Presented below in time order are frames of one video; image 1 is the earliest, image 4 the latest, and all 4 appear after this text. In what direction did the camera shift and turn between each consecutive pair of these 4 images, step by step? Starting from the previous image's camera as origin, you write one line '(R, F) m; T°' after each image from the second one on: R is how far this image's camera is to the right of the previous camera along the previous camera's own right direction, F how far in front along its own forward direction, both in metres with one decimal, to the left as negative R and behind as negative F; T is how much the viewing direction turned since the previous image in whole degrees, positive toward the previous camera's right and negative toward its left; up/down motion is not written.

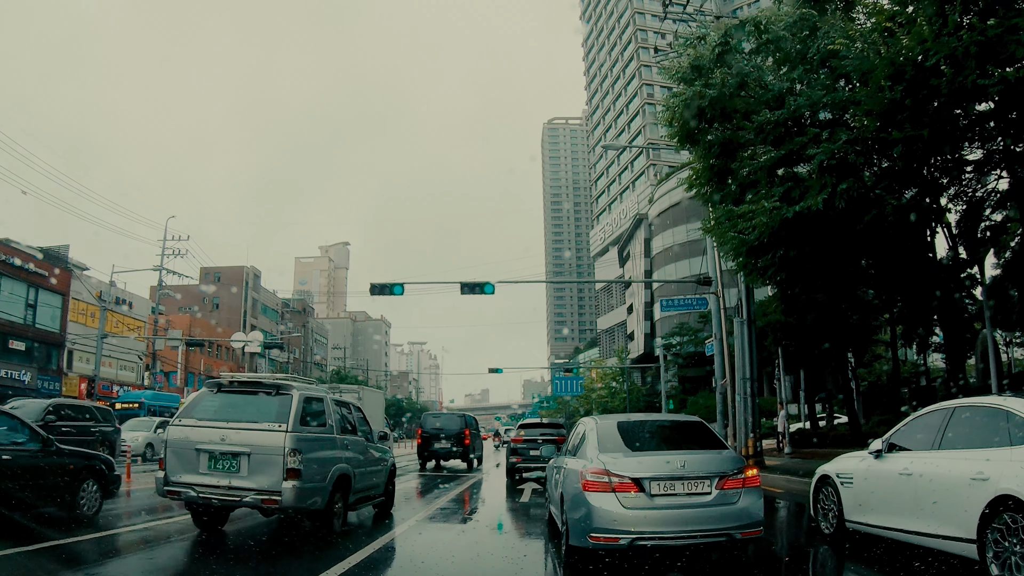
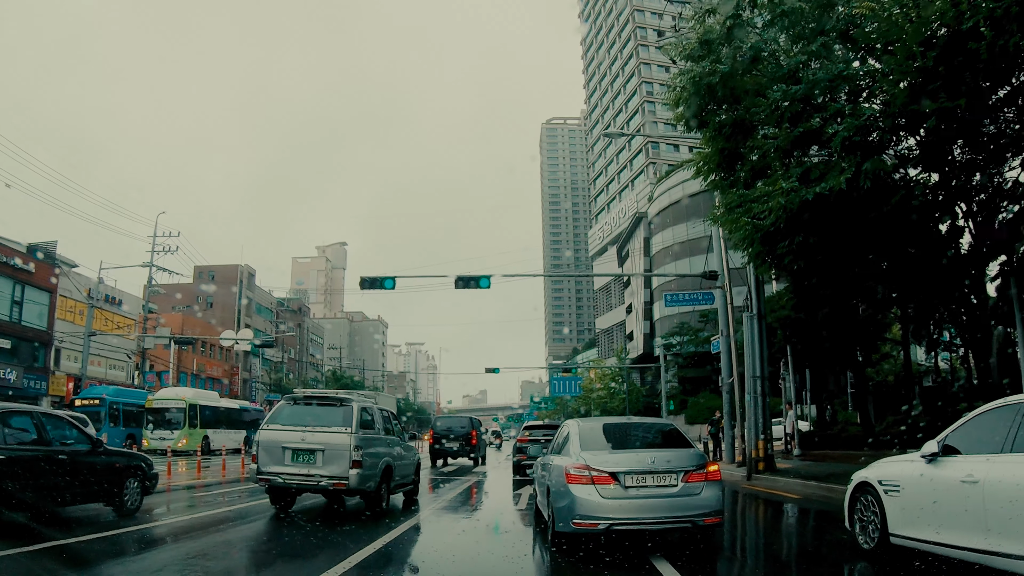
(0.0, +0.6) m; 0°
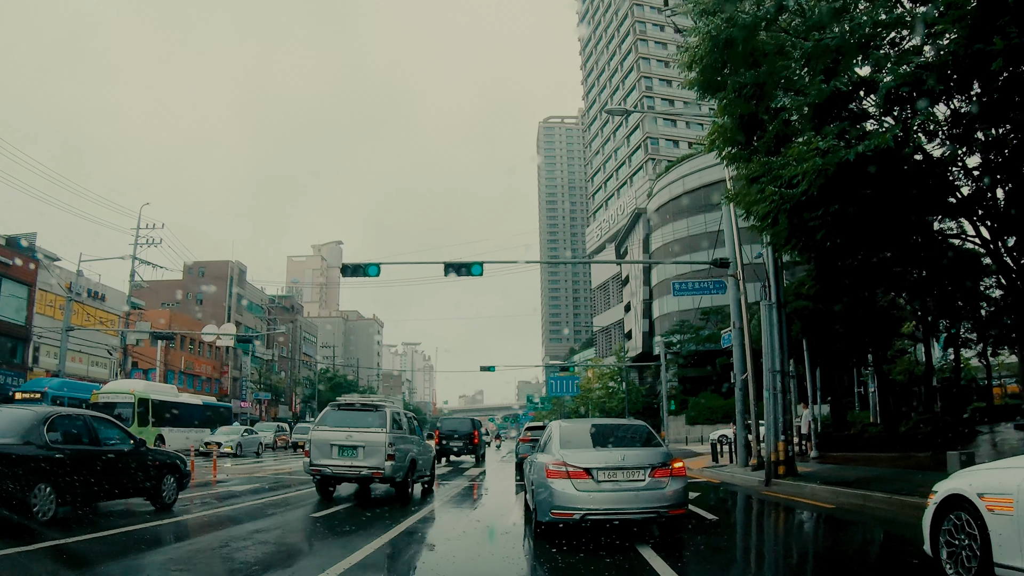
(0.0, +0.9) m; 0°
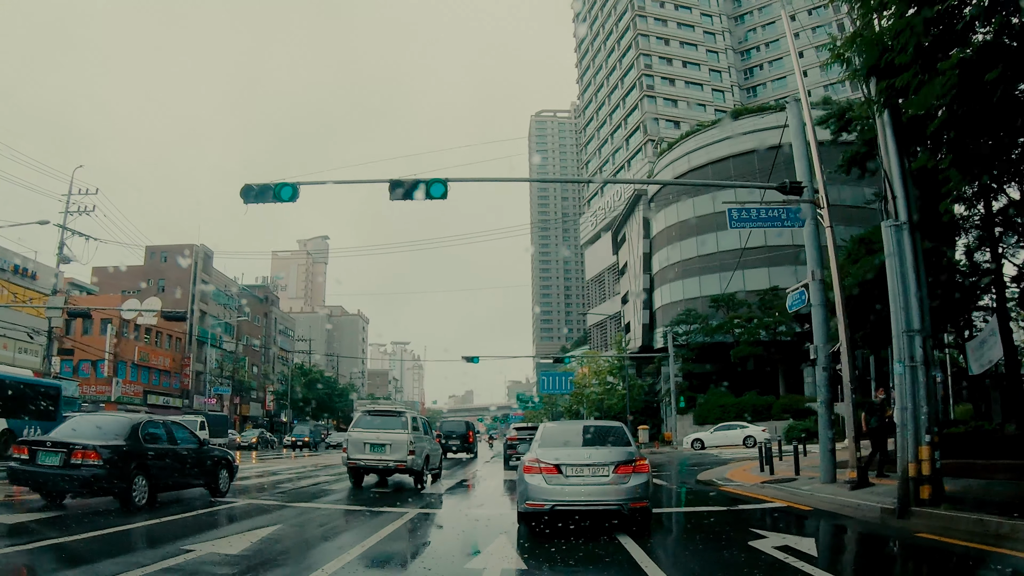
(+0.1, +3.3) m; +1°
